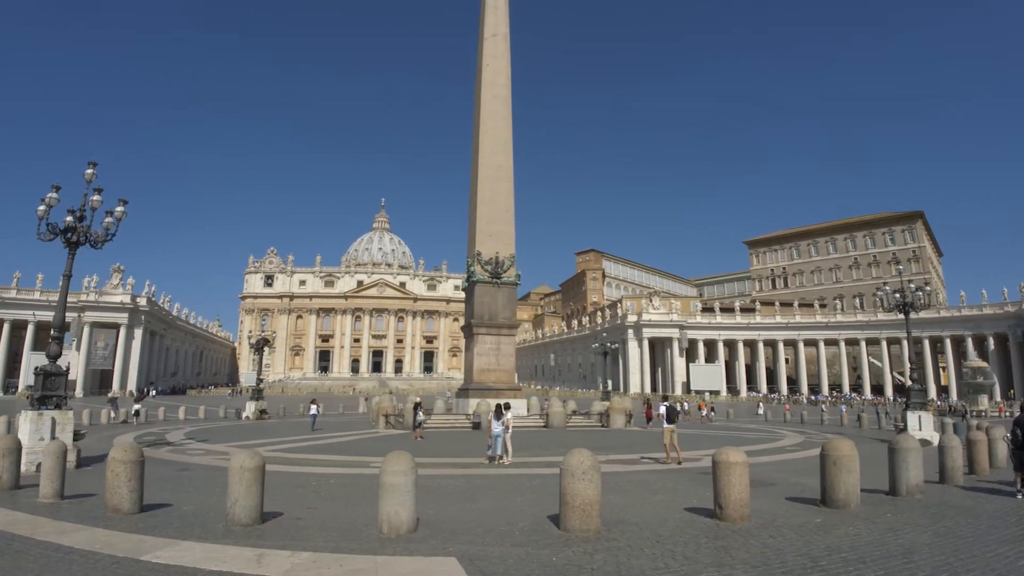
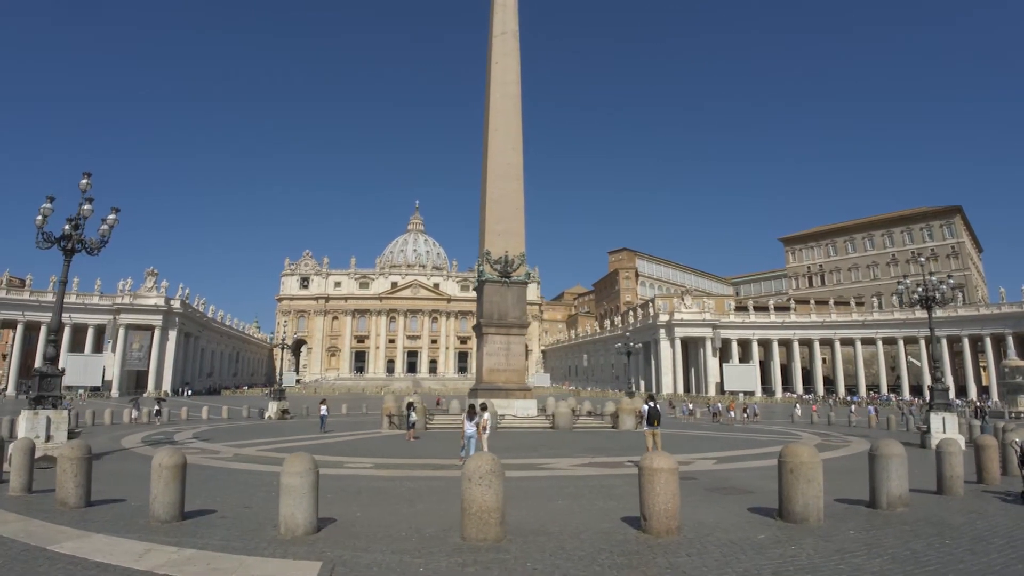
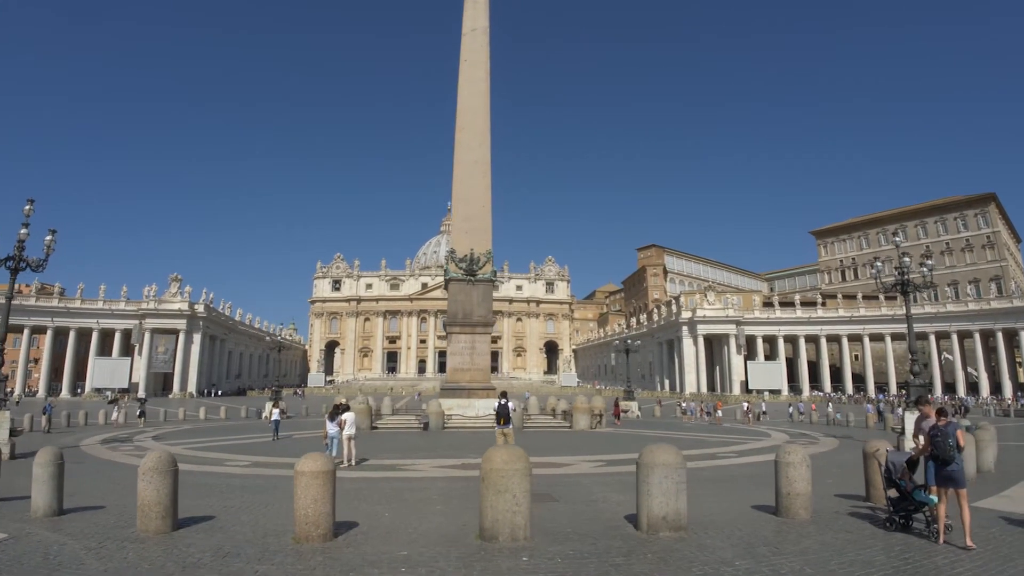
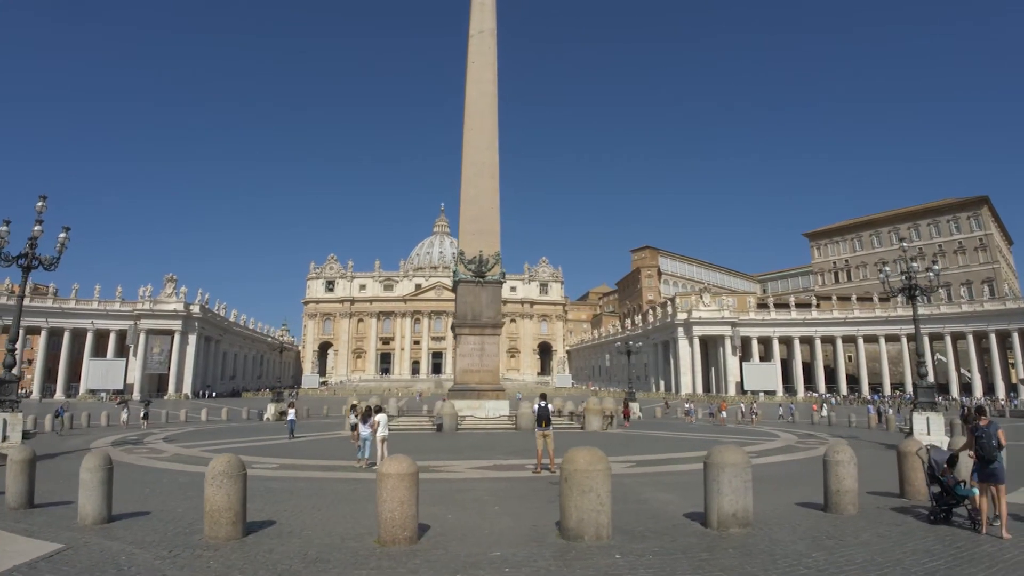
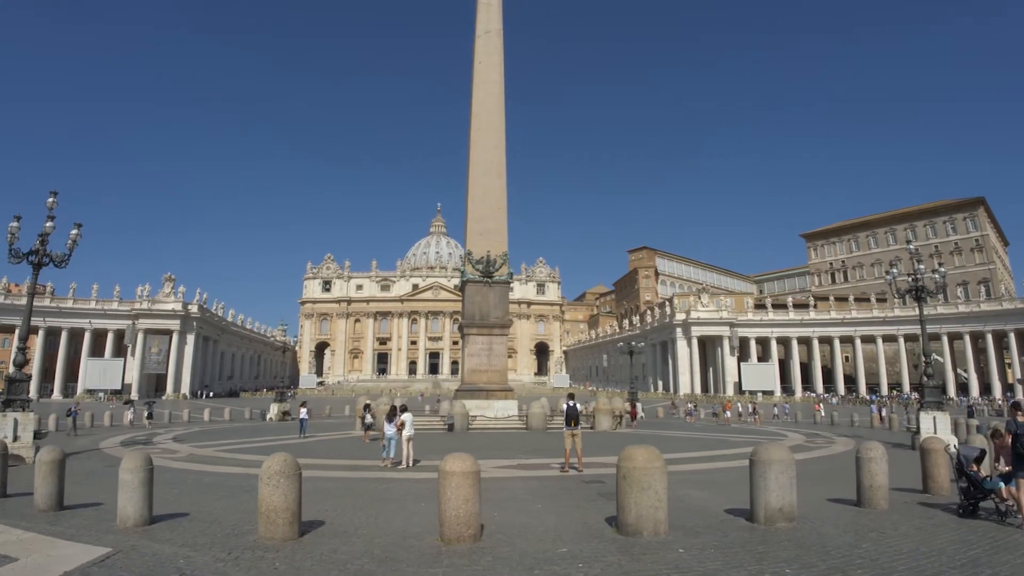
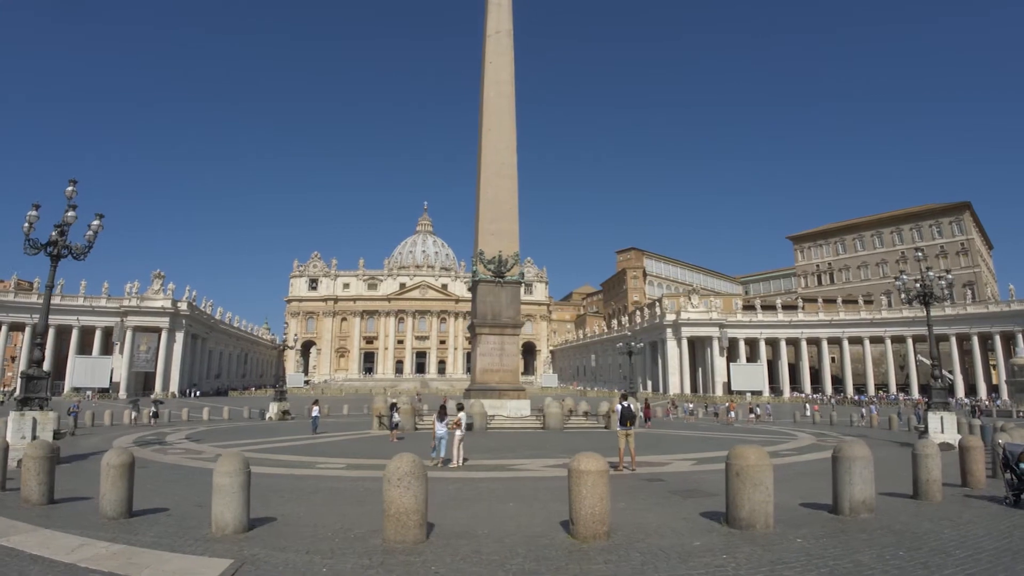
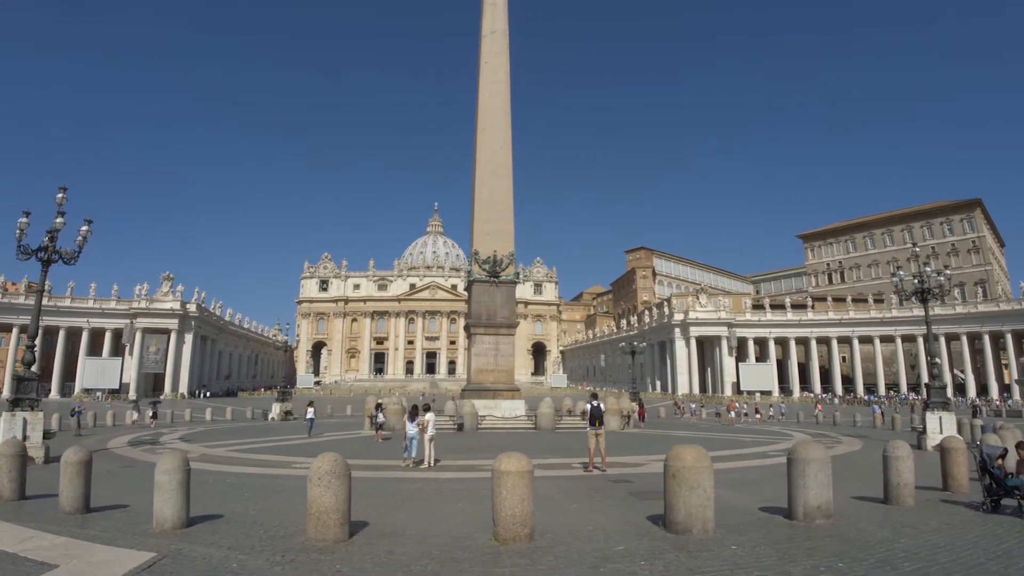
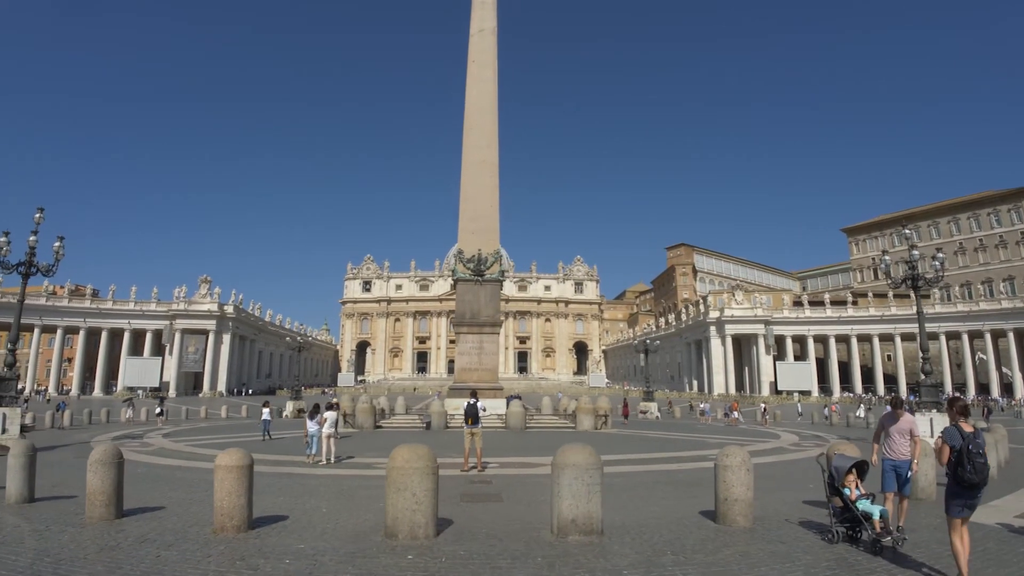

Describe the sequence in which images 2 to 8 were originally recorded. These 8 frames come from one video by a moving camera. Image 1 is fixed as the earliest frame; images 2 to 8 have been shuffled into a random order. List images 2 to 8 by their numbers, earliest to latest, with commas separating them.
2, 6, 7, 5, 4, 3, 8
